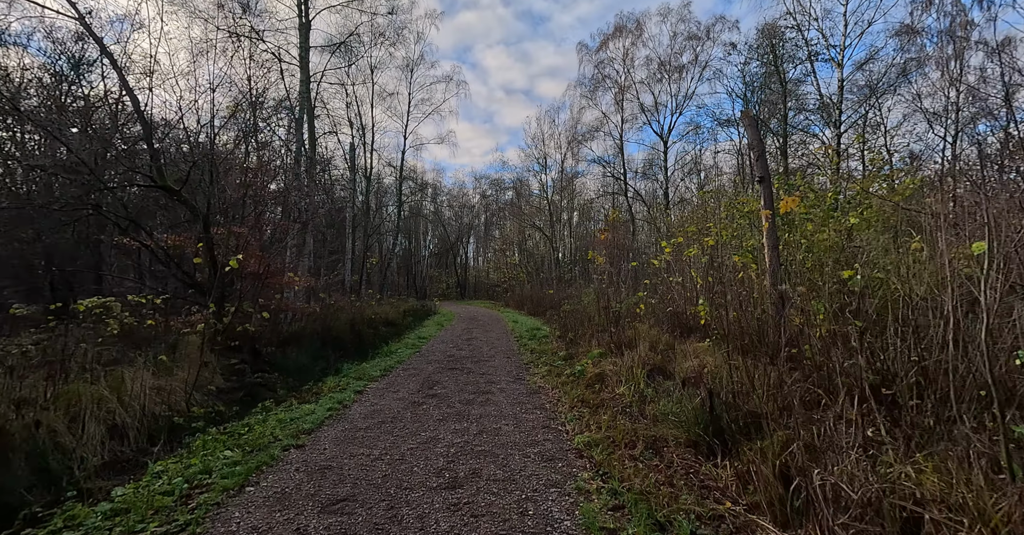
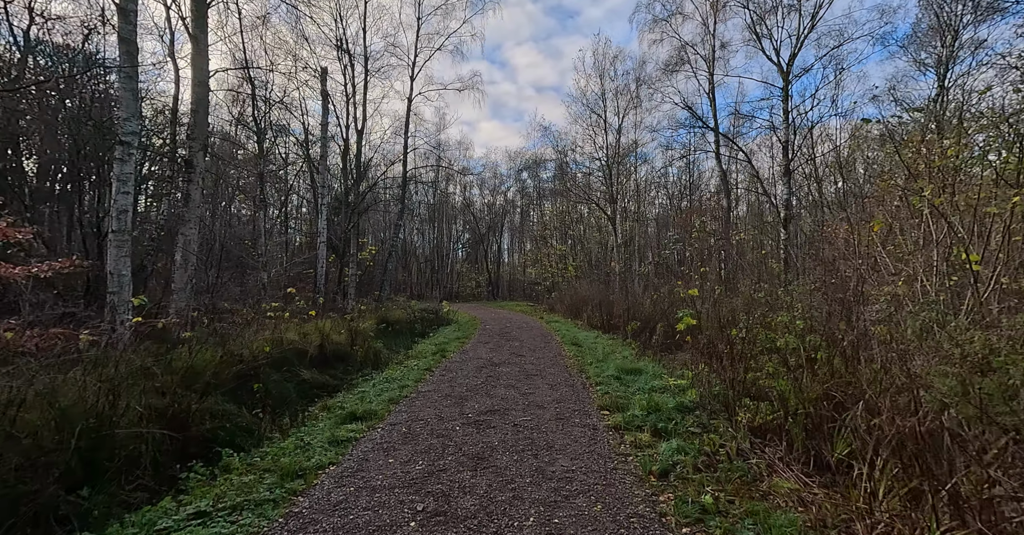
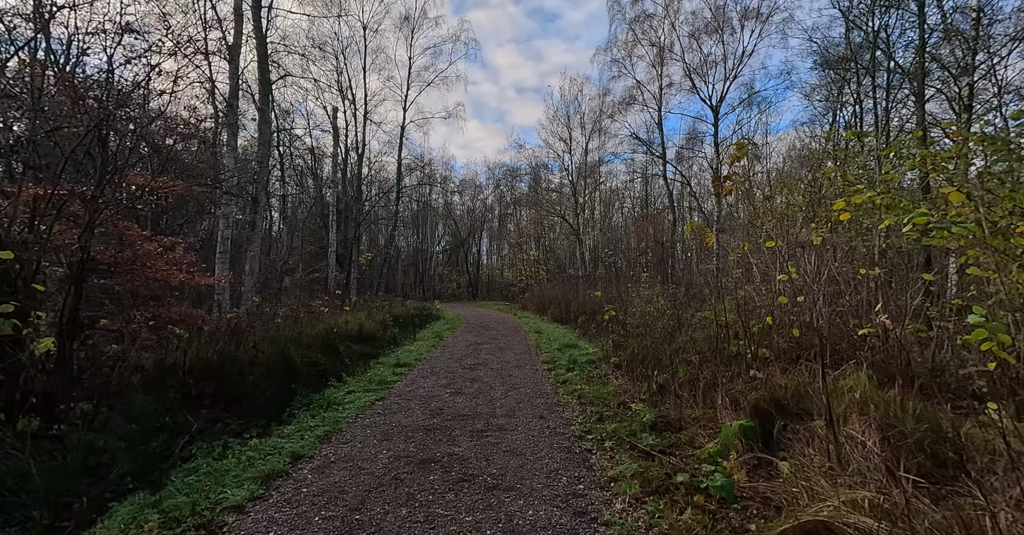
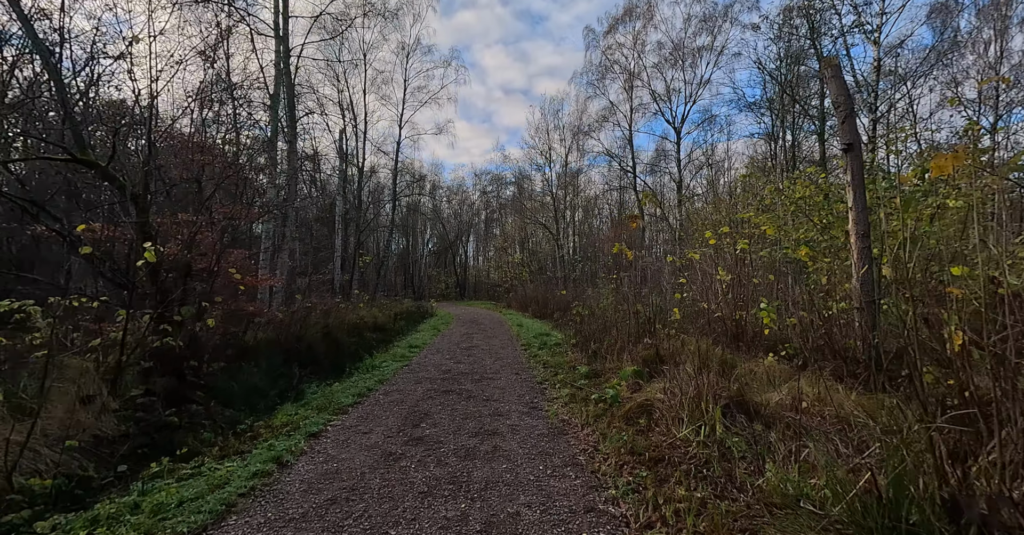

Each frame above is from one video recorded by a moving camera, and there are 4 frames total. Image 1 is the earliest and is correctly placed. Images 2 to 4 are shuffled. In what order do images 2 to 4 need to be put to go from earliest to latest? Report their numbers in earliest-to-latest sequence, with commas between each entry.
4, 3, 2
